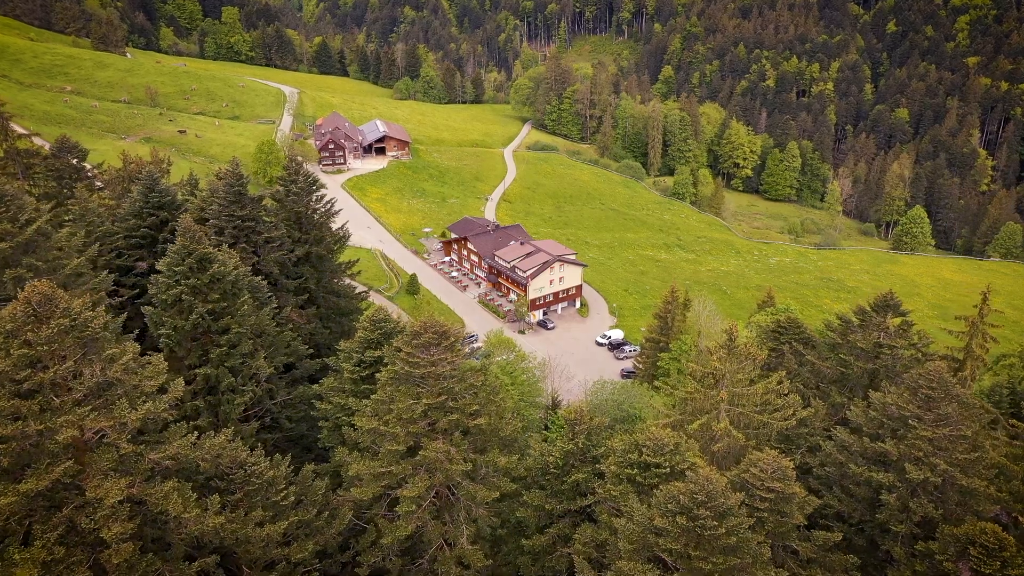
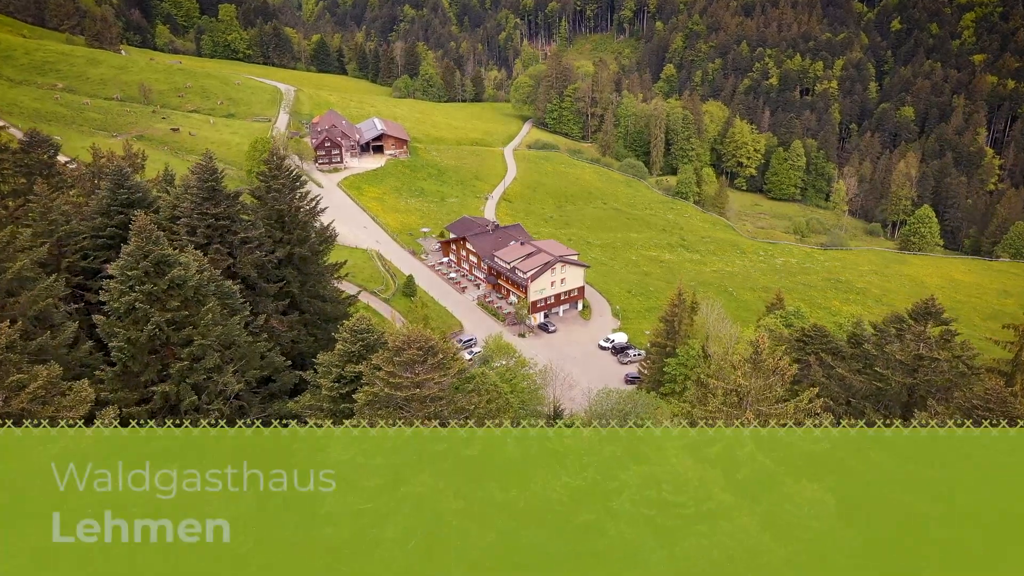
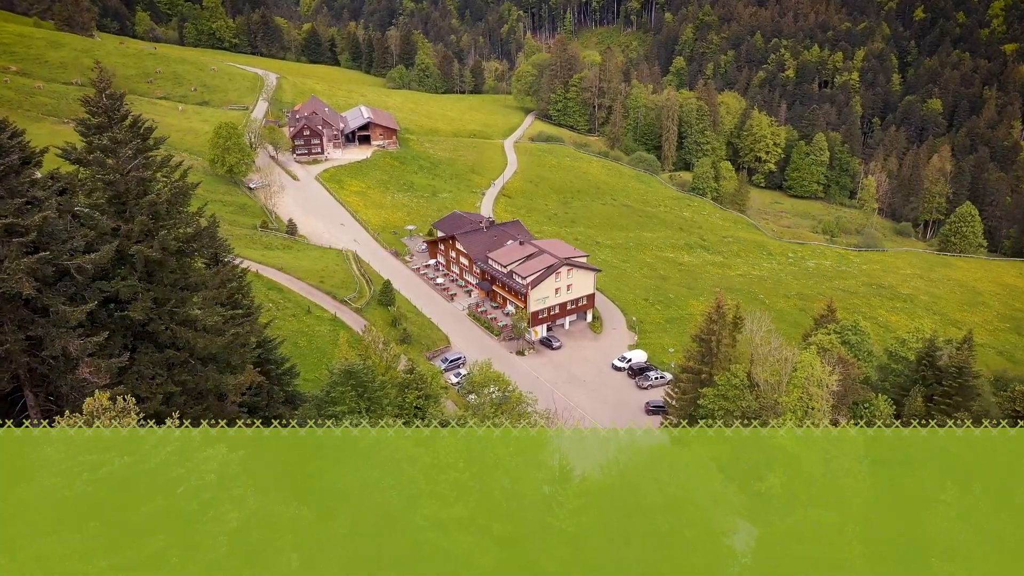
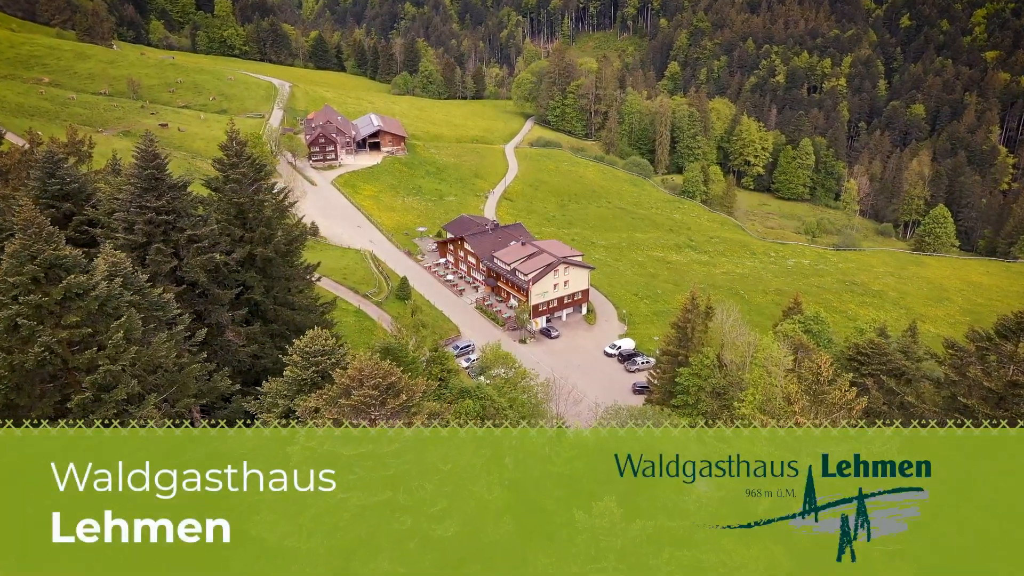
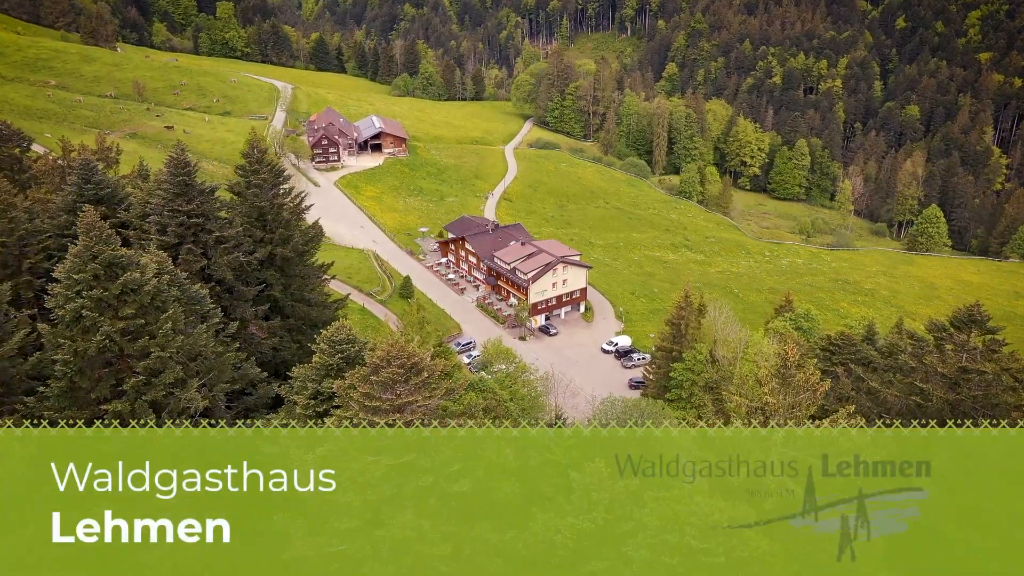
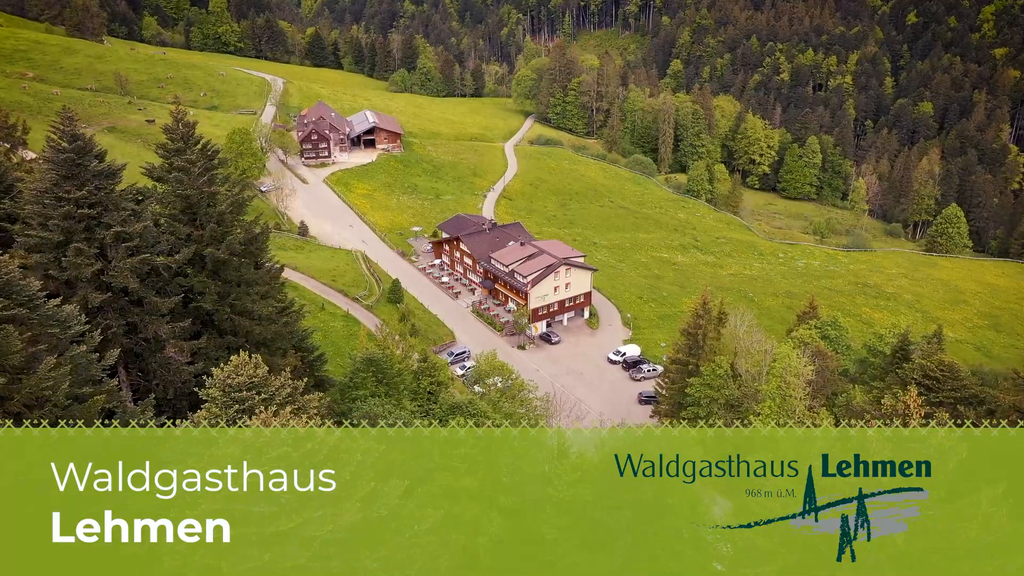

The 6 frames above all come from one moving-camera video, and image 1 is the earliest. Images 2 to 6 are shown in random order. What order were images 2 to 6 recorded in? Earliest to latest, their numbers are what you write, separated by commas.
2, 5, 4, 6, 3
